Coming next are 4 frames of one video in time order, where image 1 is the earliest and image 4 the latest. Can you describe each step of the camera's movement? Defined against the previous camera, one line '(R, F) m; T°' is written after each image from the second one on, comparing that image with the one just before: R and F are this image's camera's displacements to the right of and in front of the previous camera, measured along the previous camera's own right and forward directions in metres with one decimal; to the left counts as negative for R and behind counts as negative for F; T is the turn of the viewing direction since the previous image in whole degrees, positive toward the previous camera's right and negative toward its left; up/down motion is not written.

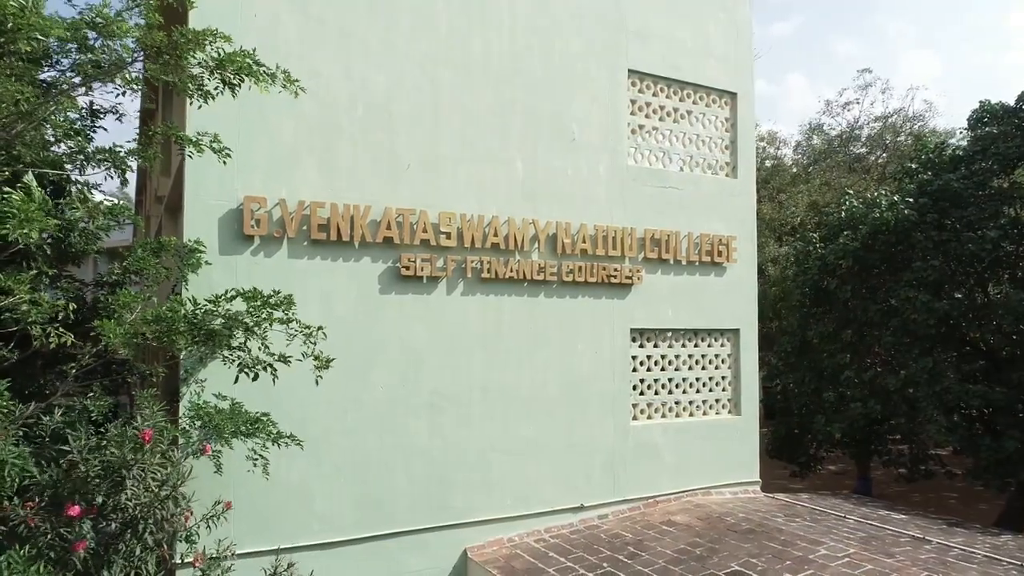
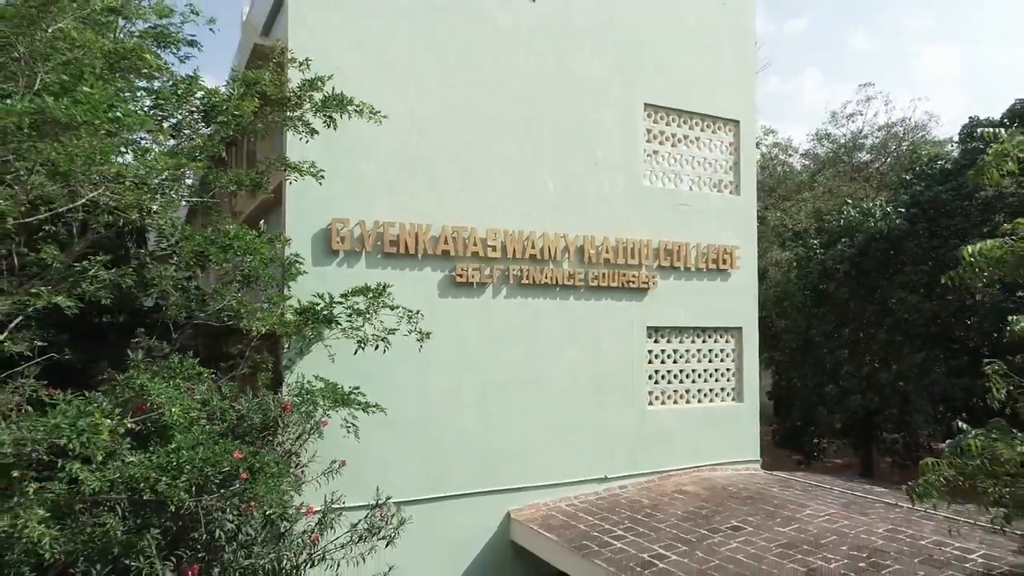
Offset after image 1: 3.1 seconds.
(-0.2, -1.0) m; -1°
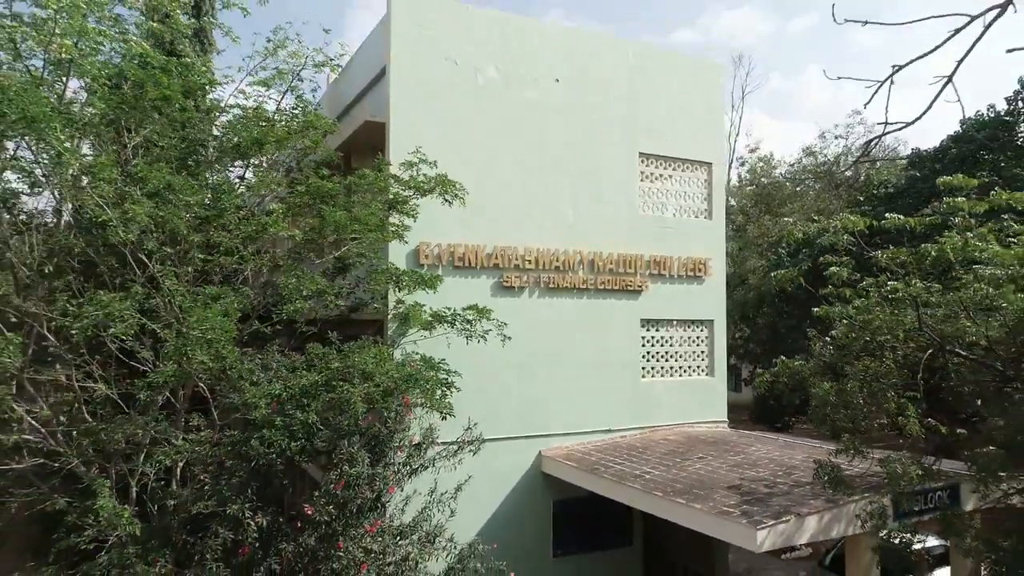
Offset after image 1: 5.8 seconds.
(-0.4, -2.4) m; 0°
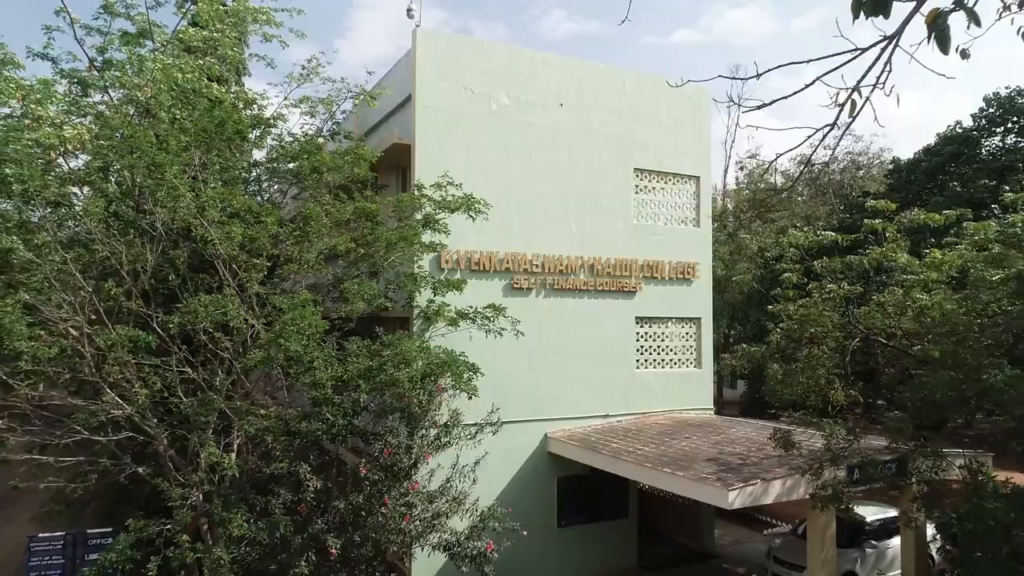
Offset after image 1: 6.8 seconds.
(-0.1, -1.1) m; 0°
